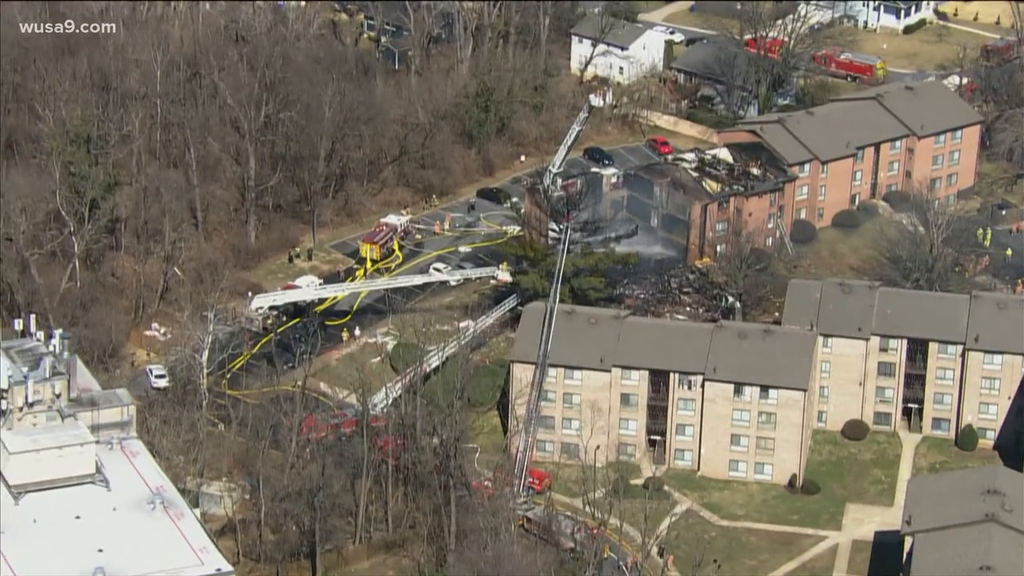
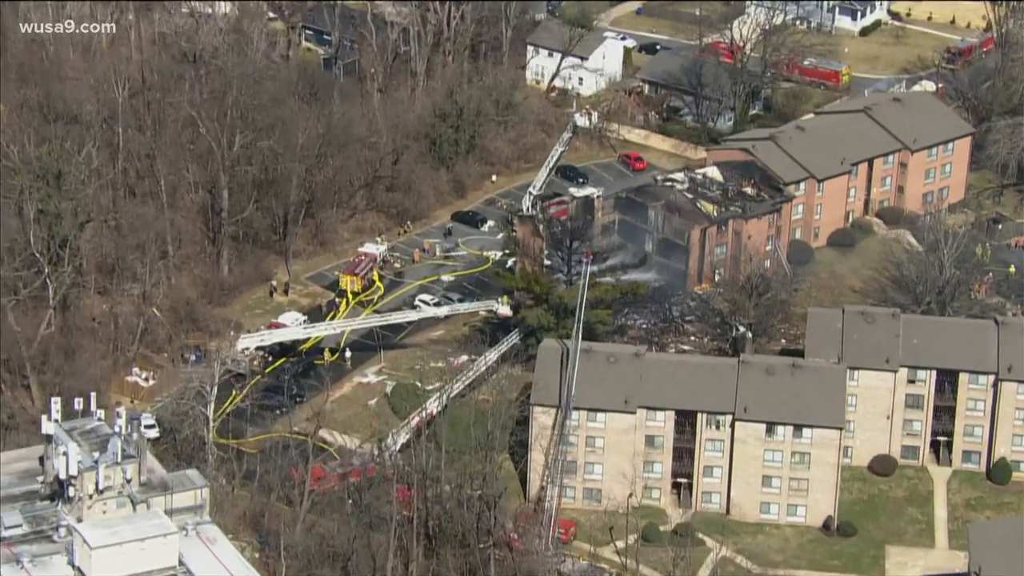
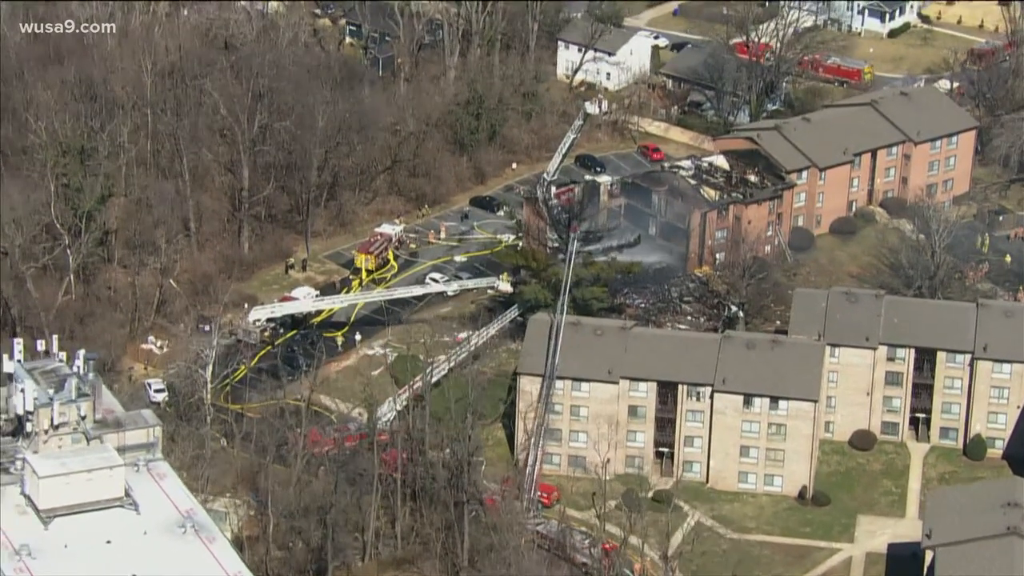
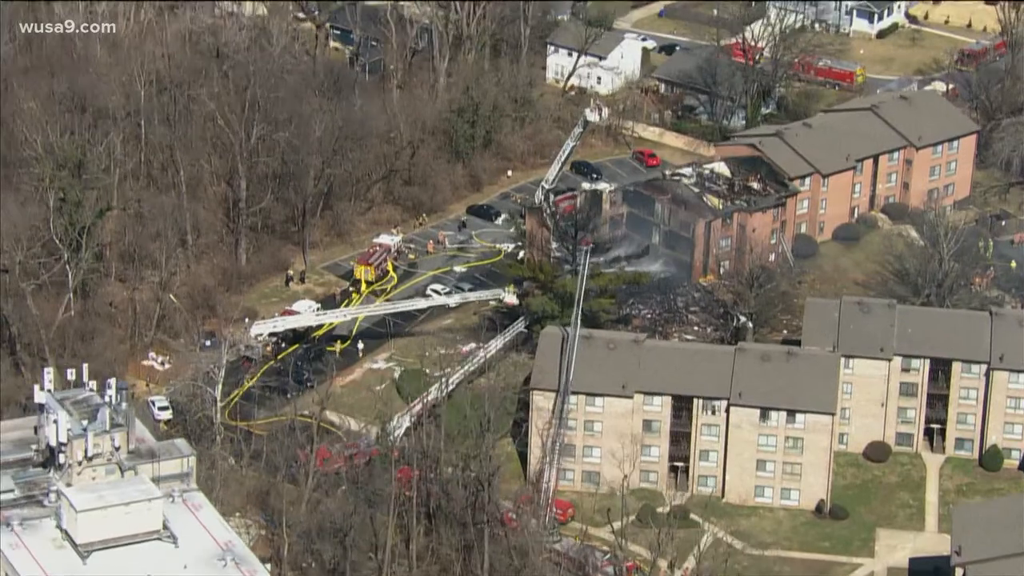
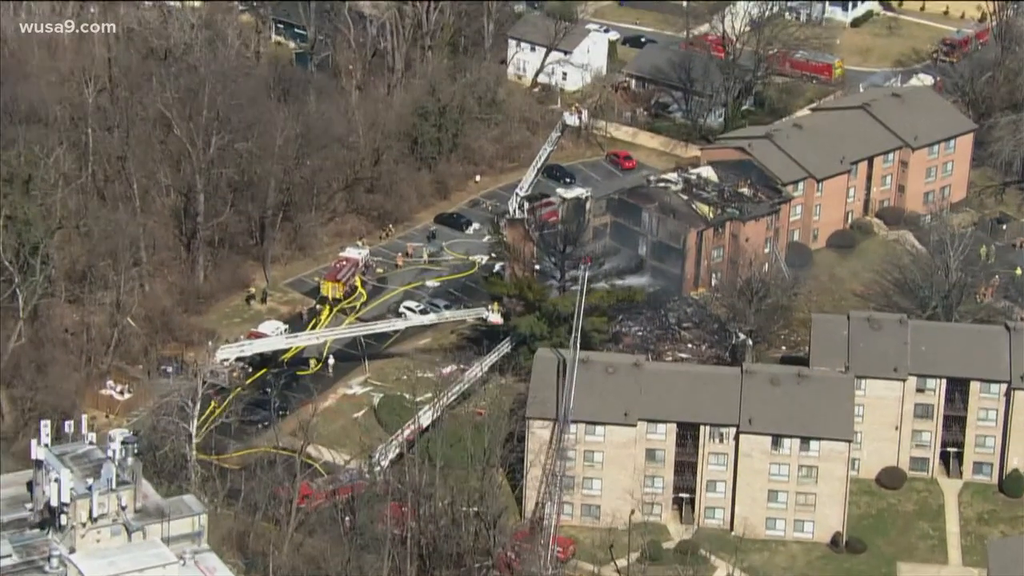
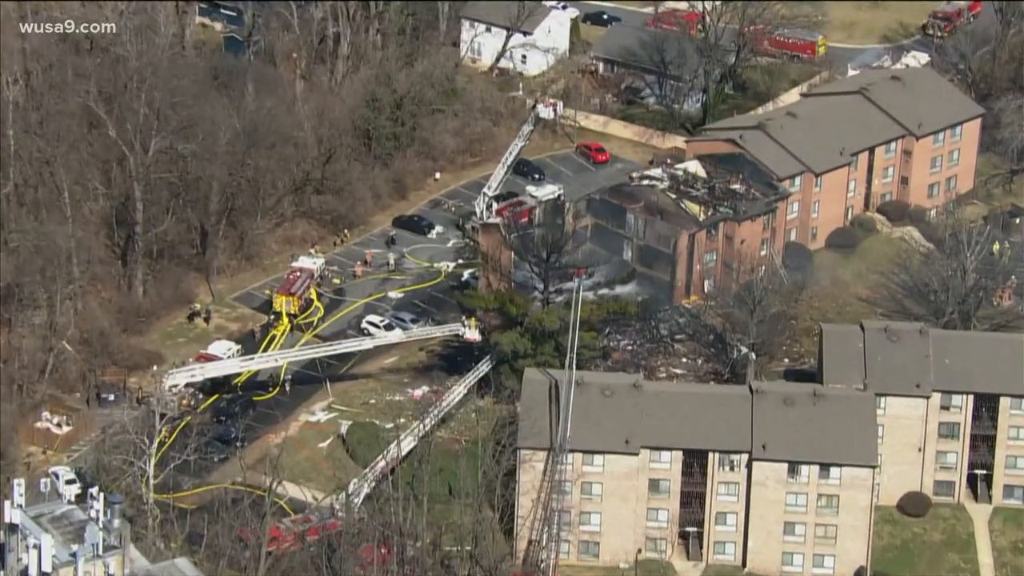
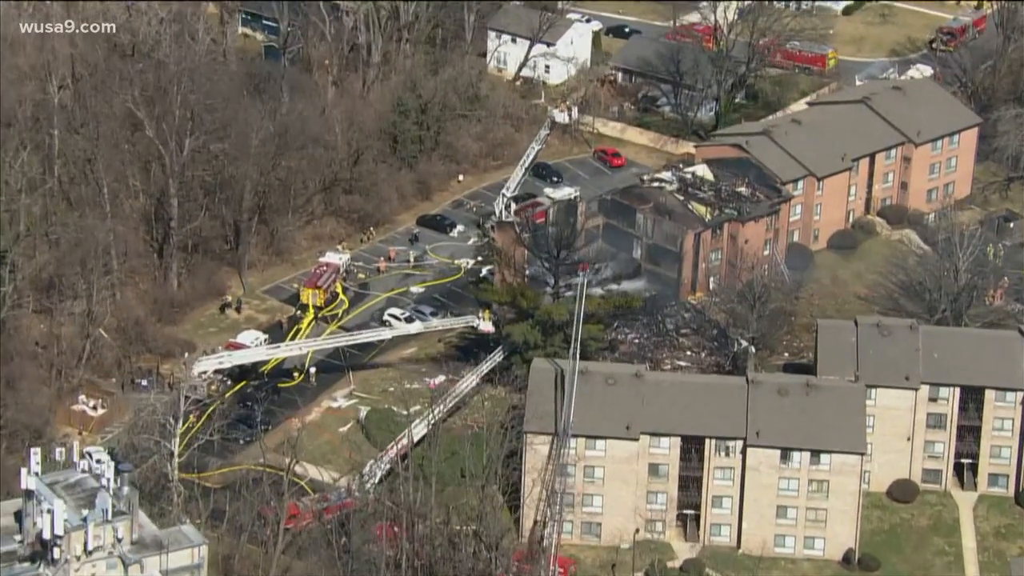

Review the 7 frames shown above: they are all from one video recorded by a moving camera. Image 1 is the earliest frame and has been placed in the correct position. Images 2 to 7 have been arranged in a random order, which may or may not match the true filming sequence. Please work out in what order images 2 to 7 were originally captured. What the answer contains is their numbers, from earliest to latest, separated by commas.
3, 4, 2, 5, 7, 6
